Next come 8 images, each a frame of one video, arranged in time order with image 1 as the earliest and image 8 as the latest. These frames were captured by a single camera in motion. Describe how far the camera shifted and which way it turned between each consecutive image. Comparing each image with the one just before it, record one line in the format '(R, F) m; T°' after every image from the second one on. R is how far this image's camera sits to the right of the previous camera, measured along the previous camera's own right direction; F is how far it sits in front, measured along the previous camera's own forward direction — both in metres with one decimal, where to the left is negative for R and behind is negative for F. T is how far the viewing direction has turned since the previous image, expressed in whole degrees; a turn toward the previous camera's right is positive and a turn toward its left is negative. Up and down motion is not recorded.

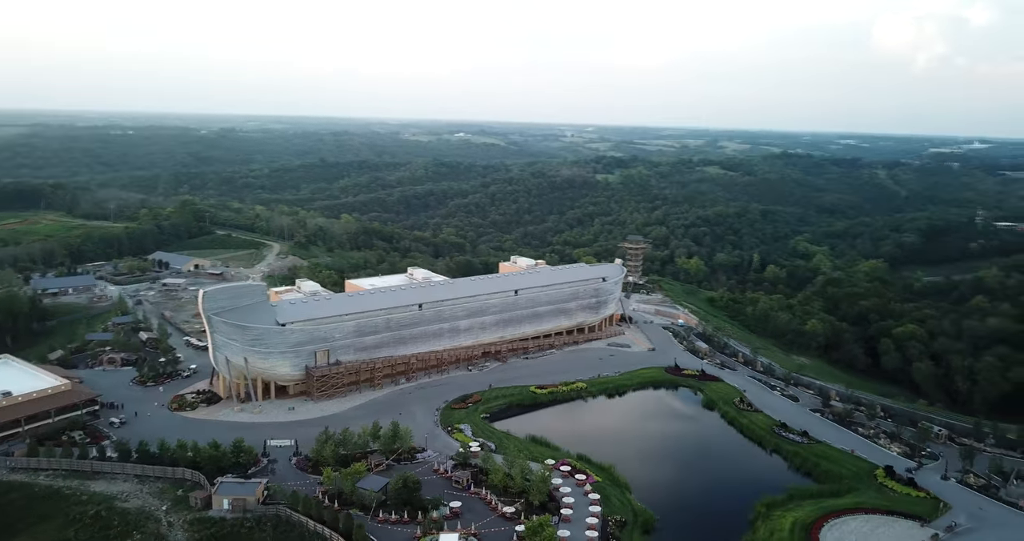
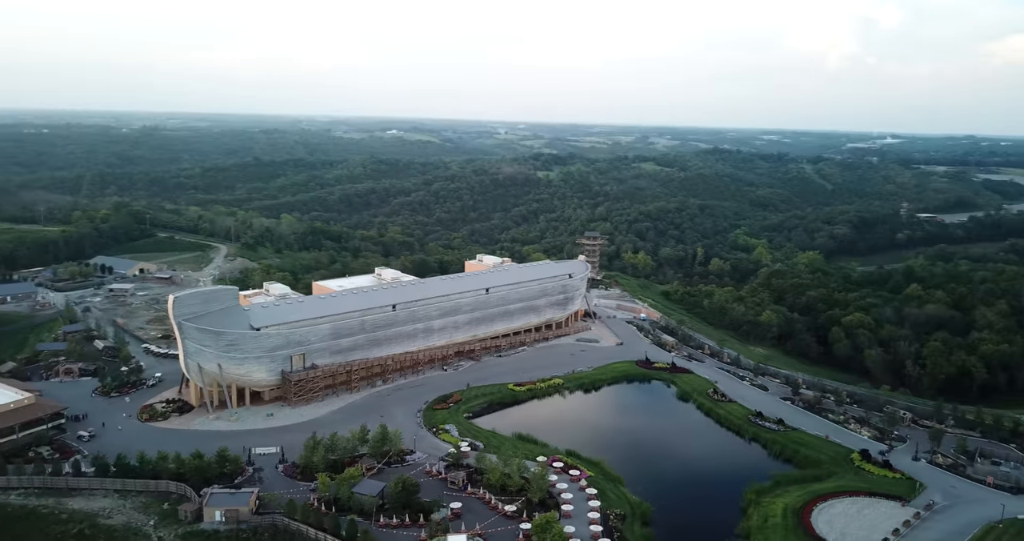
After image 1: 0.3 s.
(-2.7, +0.1) m; +5°
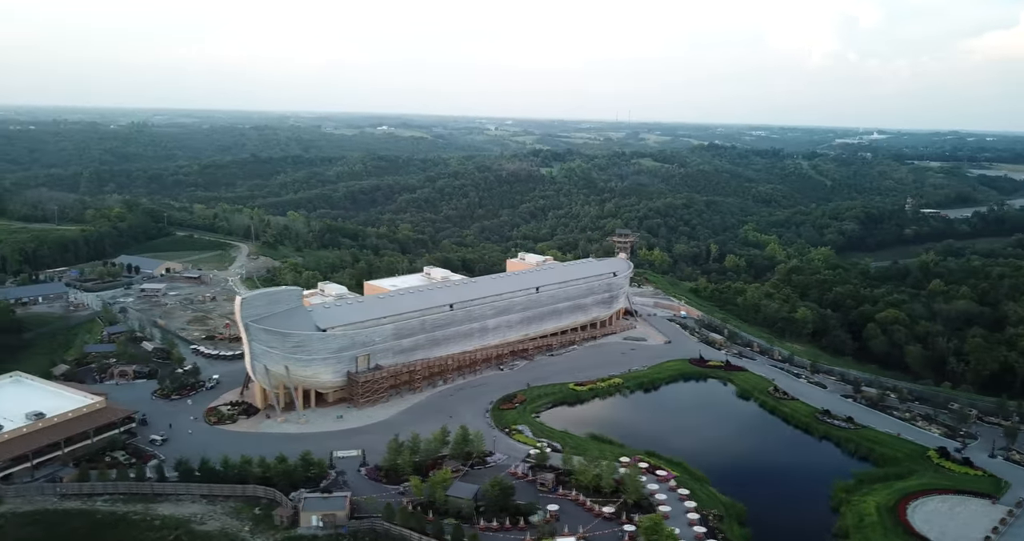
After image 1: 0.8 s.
(-4.7, +0.3) m; +1°
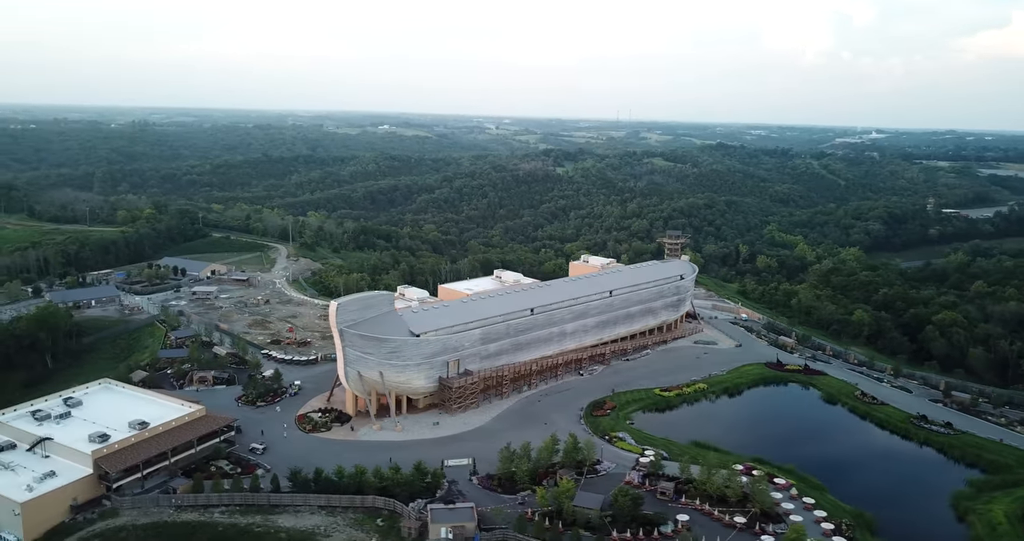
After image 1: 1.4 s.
(-5.6, +0.7) m; 0°
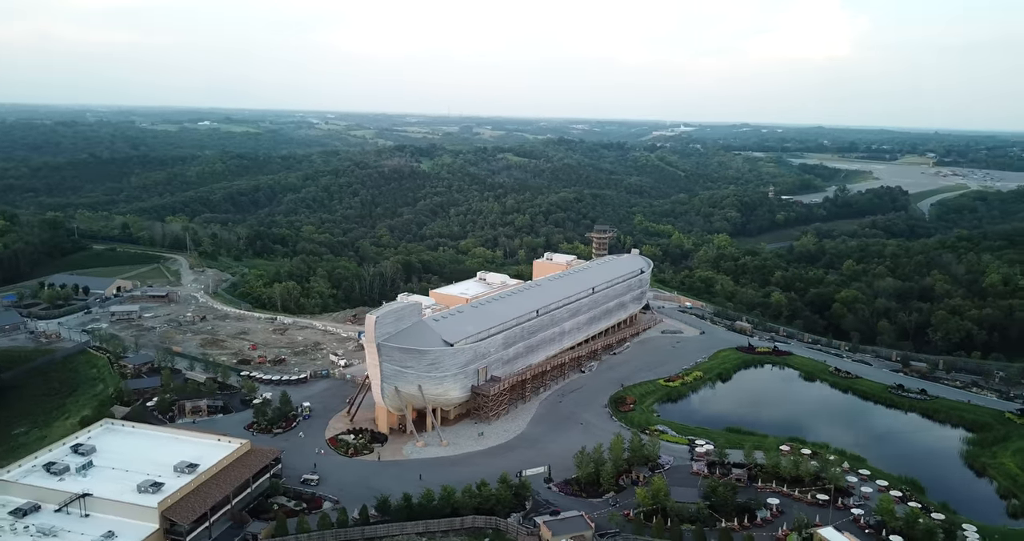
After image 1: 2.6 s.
(-11.1, +1.9) m; +13°
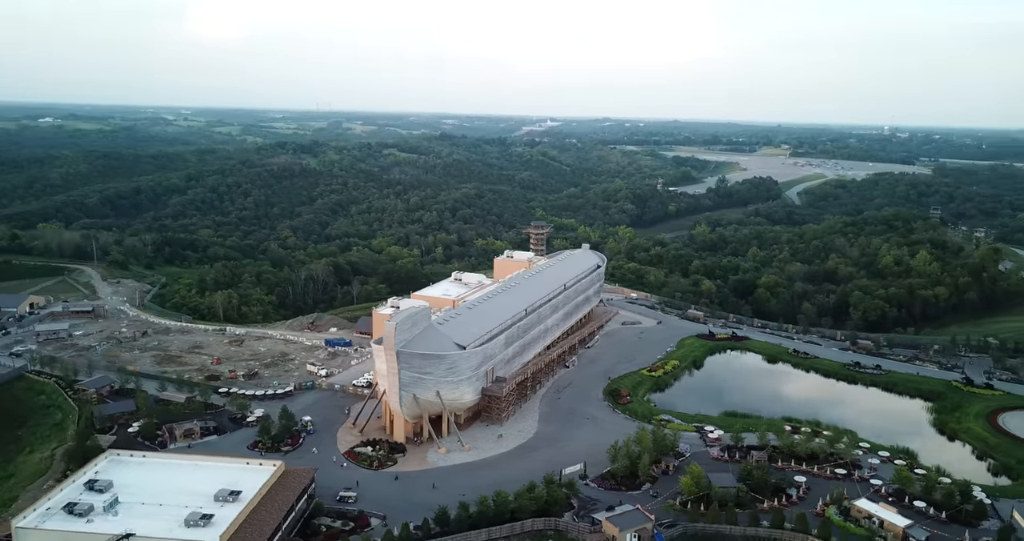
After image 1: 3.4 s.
(-7.4, +0.8) m; +10°
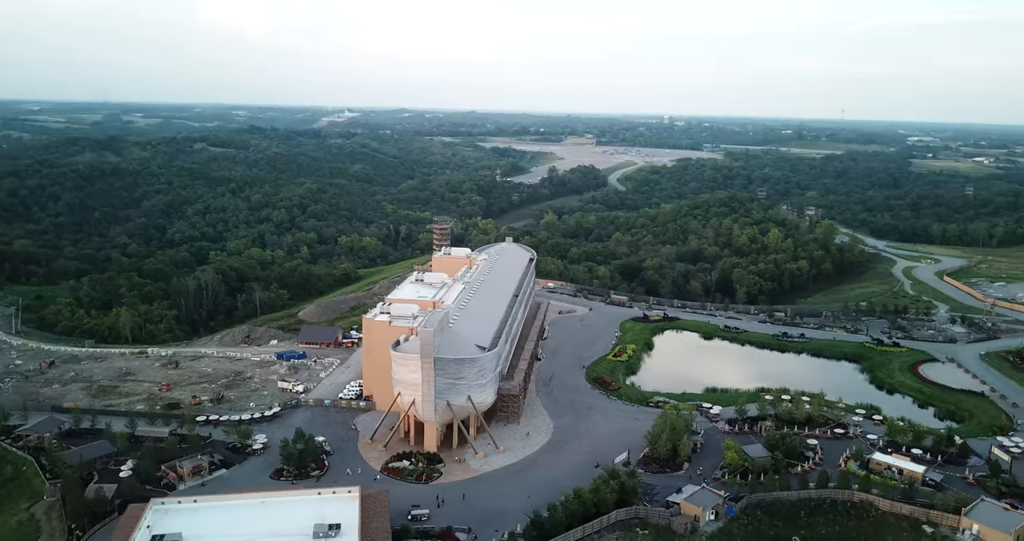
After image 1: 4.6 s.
(-11.1, +1.7) m; +15°
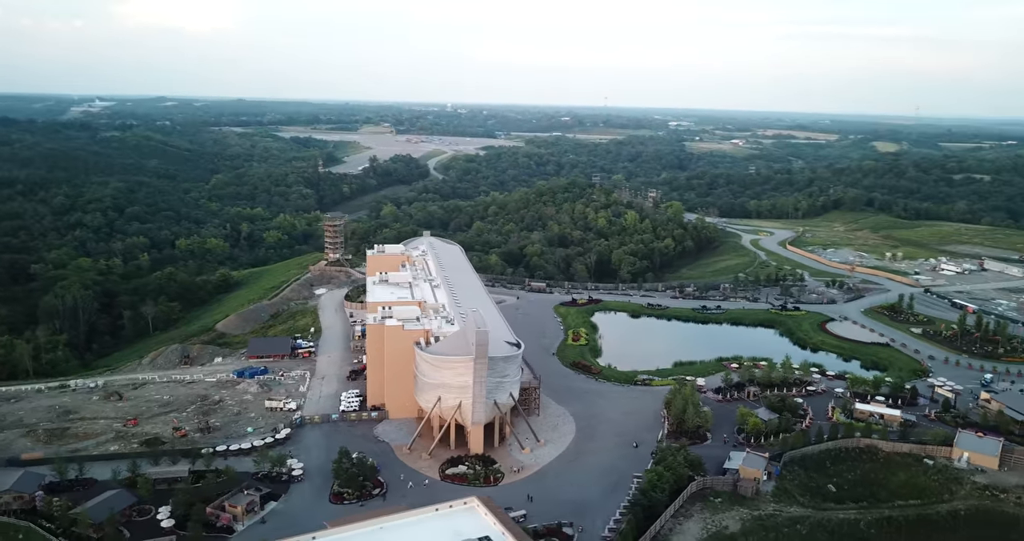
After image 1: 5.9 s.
(-12.1, +1.7) m; +16°
